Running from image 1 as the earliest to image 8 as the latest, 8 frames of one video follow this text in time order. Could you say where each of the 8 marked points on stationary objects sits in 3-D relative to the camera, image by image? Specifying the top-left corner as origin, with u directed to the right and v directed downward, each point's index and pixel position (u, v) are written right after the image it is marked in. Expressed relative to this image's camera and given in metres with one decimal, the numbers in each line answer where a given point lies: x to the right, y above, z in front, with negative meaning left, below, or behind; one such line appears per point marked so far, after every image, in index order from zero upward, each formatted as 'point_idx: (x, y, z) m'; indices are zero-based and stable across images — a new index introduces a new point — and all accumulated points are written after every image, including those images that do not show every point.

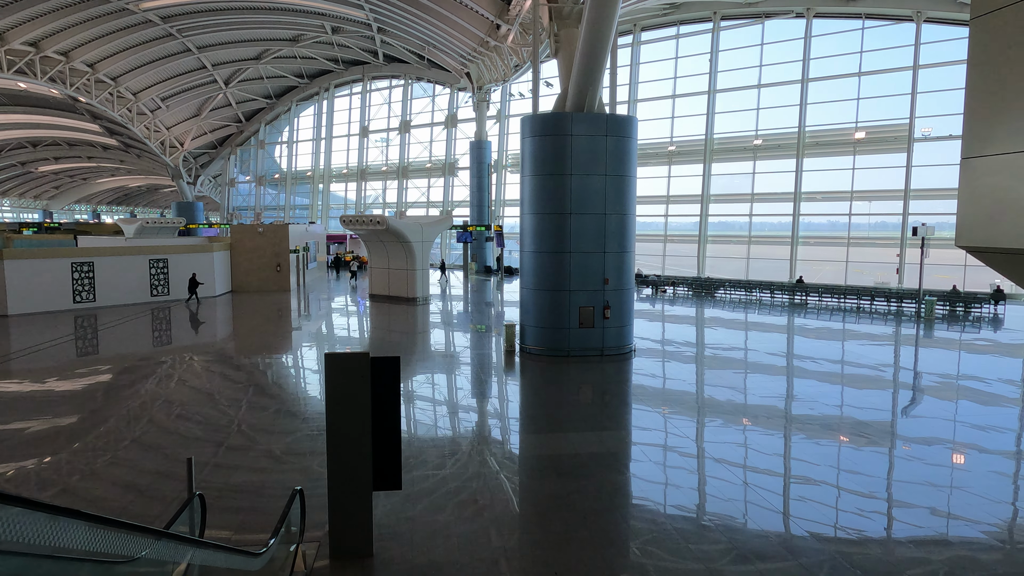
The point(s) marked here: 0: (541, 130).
0: (+0.4, +2.5, +10.0) m
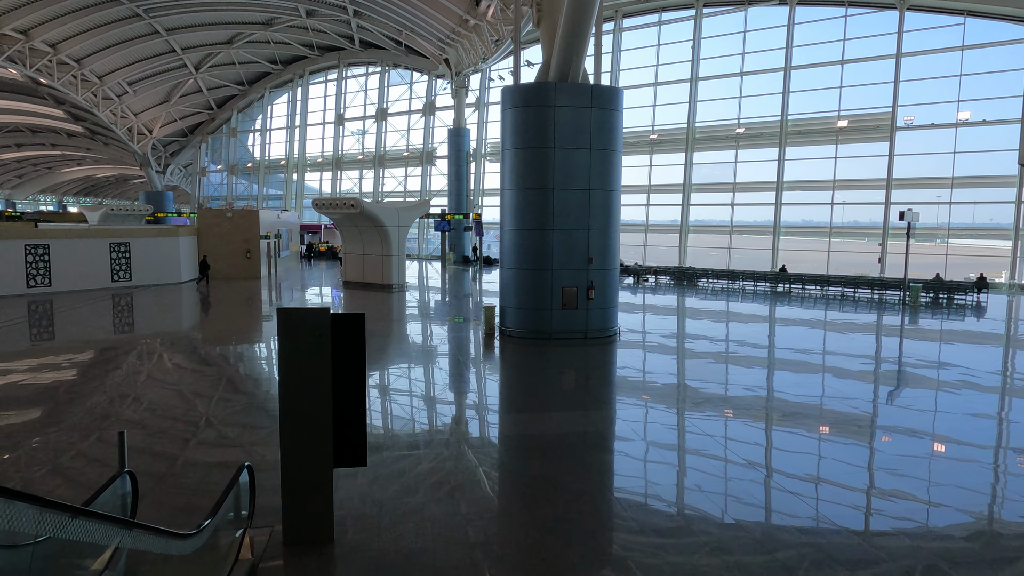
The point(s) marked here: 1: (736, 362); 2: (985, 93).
0: (+0.2, +2.8, +9.5) m
1: (+3.3, -1.2, +10.1) m
2: (+14.0, +5.9, +19.4) m
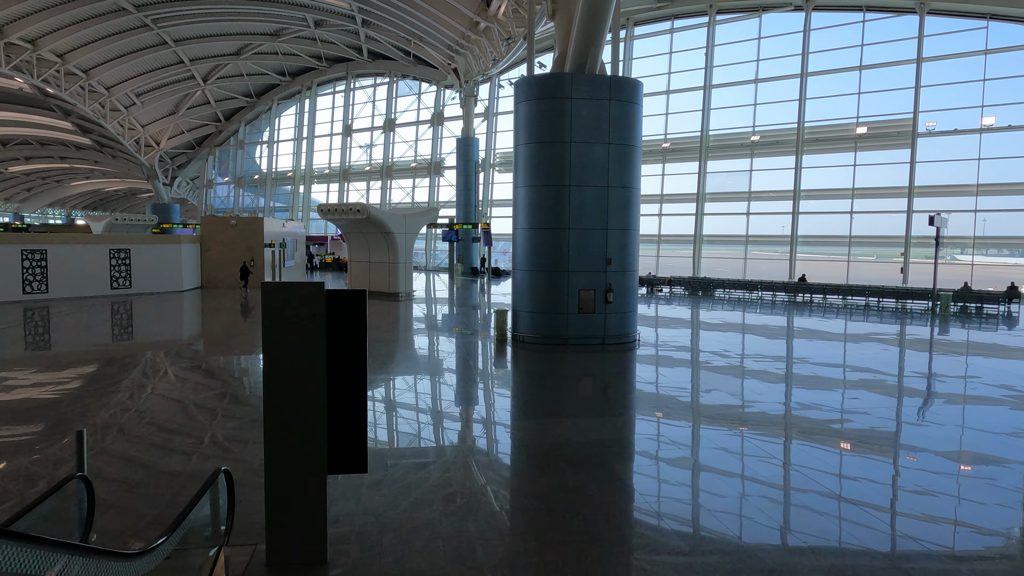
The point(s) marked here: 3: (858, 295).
0: (+0.3, +2.7, +9.1) m
1: (+3.5, -1.3, +9.6) m
2: (+14.3, +5.5, +18.9) m
3: (+9.1, -0.2, +17.3) m
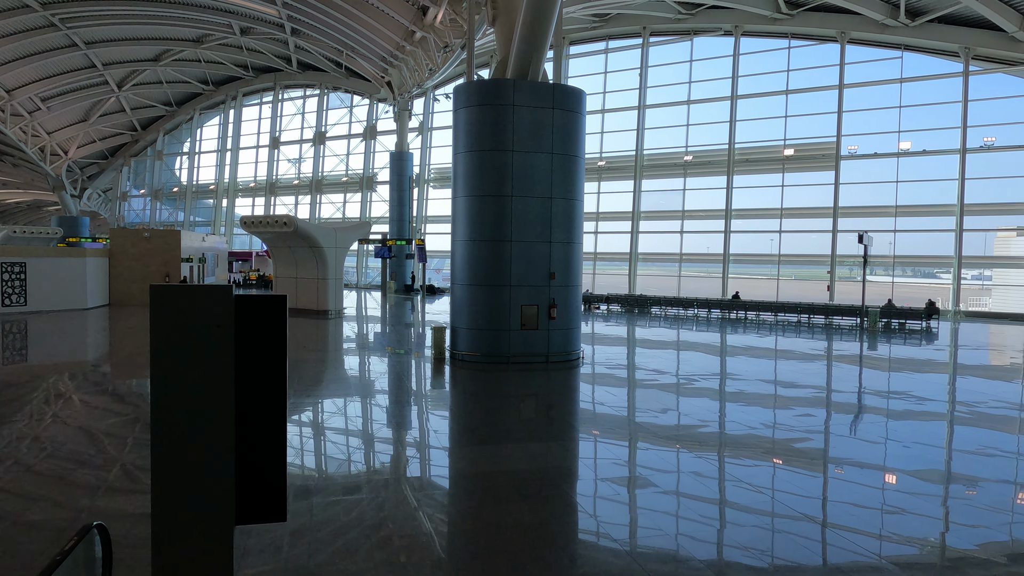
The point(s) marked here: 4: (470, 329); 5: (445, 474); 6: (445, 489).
0: (-0.5, +2.5, +8.8) m
1: (+2.6, -1.5, +9.4) m
2: (+12.4, +5.0, +20.0) m
3: (+7.4, -0.6, +17.7) m
4: (-0.6, -0.6, +9.0) m
5: (-0.5, -1.4, +4.9) m
6: (-0.5, -1.4, +4.6) m
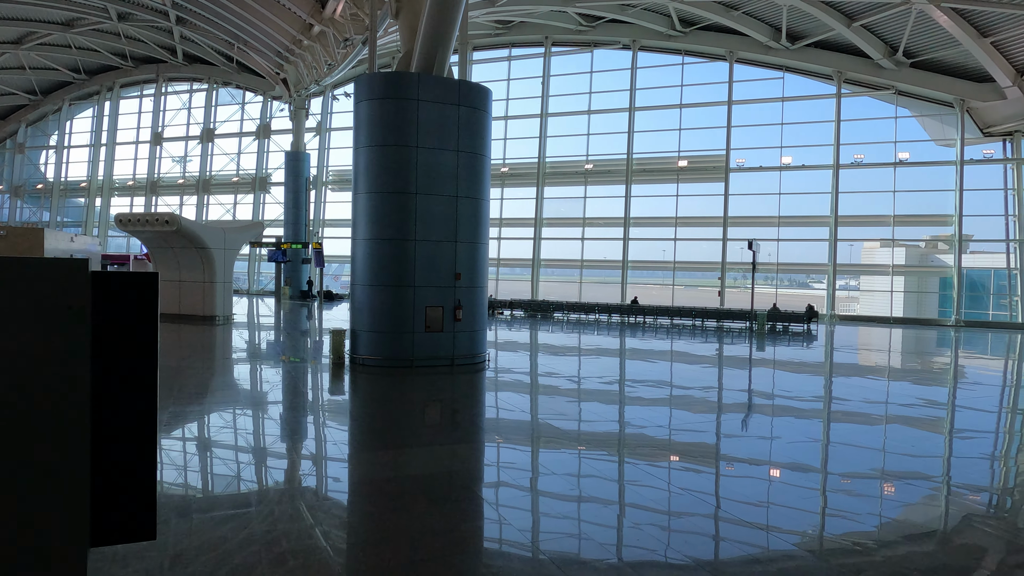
0: (-1.7, +2.5, +8.4) m
1: (+1.2, -1.6, +9.5) m
2: (+9.4, +4.8, +21.5) m
3: (+4.8, -0.8, +18.4) m
4: (-1.8, -0.6, +8.6) m
5: (-1.2, -1.4, +4.6) m
6: (-1.1, -1.4, +4.3) m
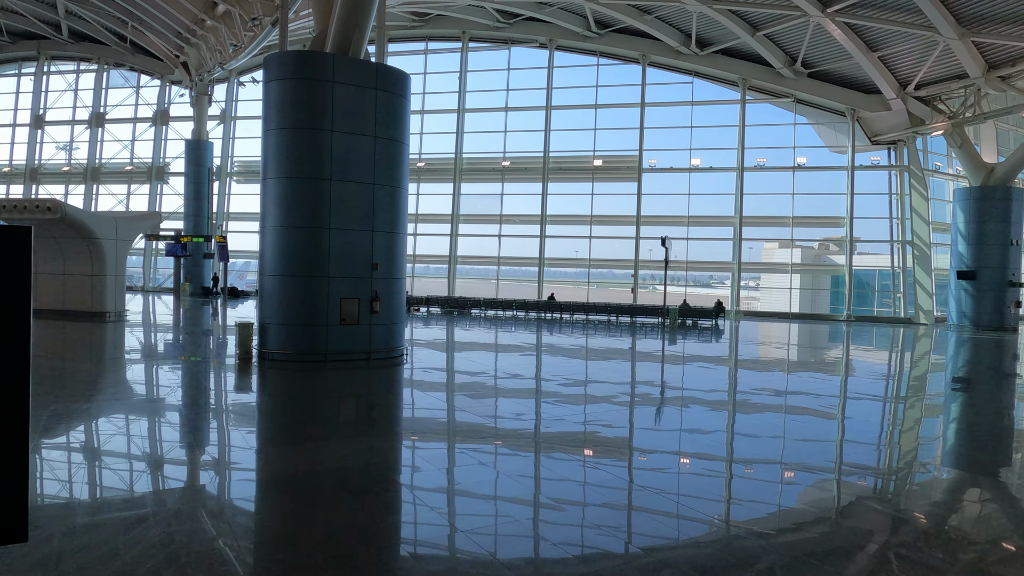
0: (-2.7, +2.6, +8.0) m
1: (+0.1, -1.5, +9.4) m
2: (+6.7, +4.9, +22.4) m
3: (+2.5, -0.7, +18.8) m
4: (-2.9, -0.5, +8.2) m
5: (-1.7, -1.3, +4.3) m
6: (-1.5, -1.3, +3.9) m
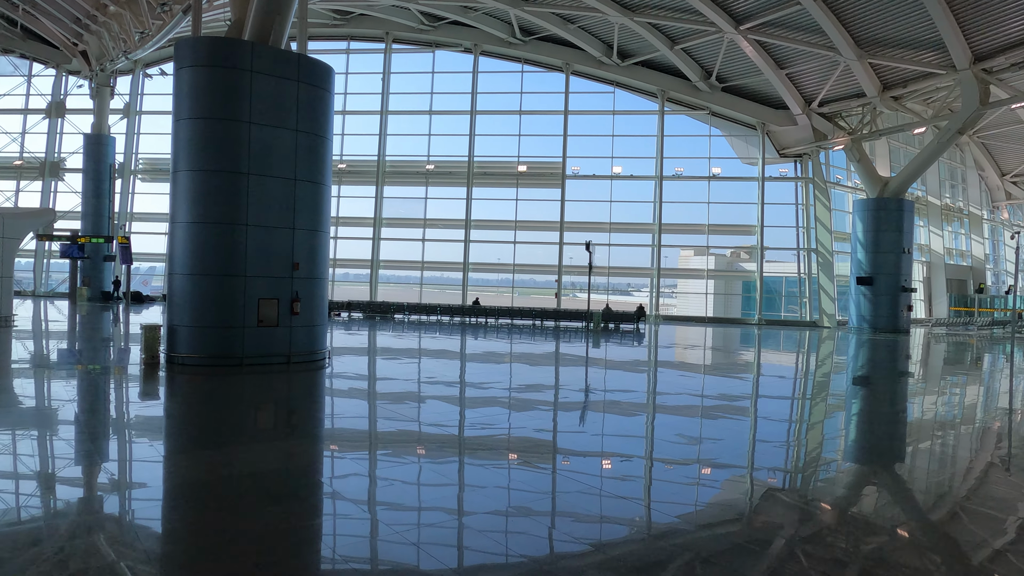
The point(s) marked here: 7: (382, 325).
0: (-3.5, +2.6, +7.6) m
1: (-0.9, -1.5, +9.3) m
2: (+4.1, +4.7, +23.0) m
3: (+0.3, -0.8, +18.8) m
4: (-3.7, -0.5, +7.7) m
5: (-2.1, -1.2, +3.9) m
6: (-1.9, -1.2, +3.6) m
7: (-3.6, -1.1, +18.6) m
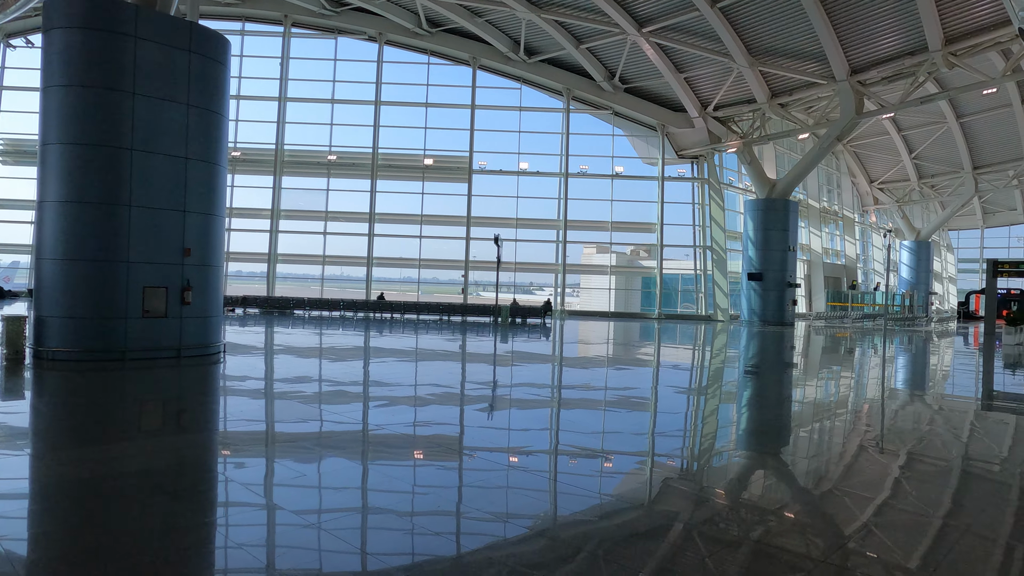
0: (-4.5, +2.7, +6.8) m
1: (-2.2, -1.4, +8.9) m
2: (+0.8, +4.8, +23.2) m
3: (-2.3, -0.7, +18.5) m
4: (-4.7, -0.4, +6.9) m
5: (-2.5, -1.1, +3.4) m
6: (-2.3, -1.1, +3.2) m
7: (-6.2, -1.0, +17.7) m
